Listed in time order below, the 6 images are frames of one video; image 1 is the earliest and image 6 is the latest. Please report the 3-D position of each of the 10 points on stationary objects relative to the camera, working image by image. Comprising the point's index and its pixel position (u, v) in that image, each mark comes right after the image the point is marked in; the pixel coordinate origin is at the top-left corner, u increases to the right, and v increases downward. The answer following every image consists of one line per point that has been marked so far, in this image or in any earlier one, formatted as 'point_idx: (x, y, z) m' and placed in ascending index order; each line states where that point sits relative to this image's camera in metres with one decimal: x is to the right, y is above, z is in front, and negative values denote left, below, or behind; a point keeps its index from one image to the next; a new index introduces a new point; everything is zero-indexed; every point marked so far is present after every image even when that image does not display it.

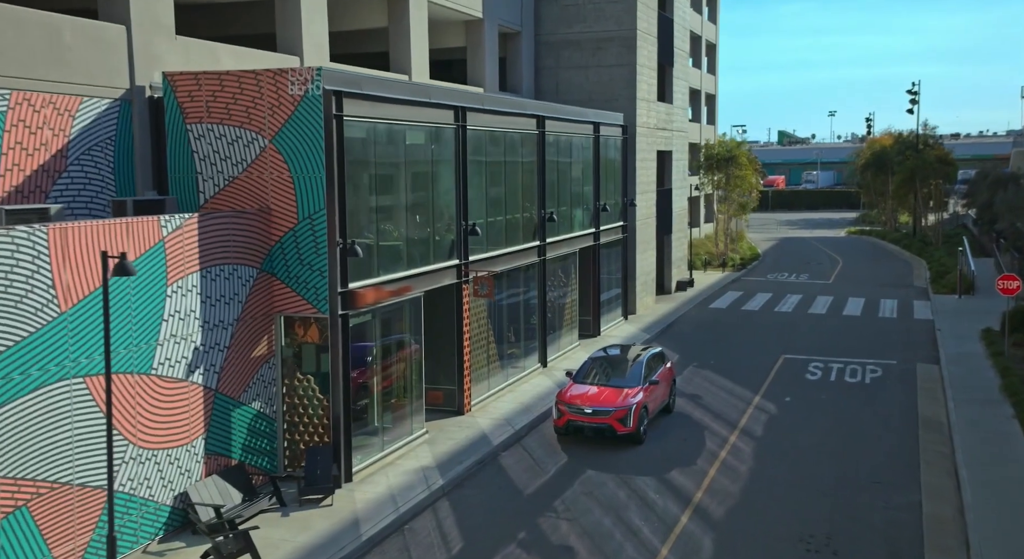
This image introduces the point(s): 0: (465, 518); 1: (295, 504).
0: (-0.8, -4.3, +16.4) m
1: (-3.9, -4.0, +16.3) m
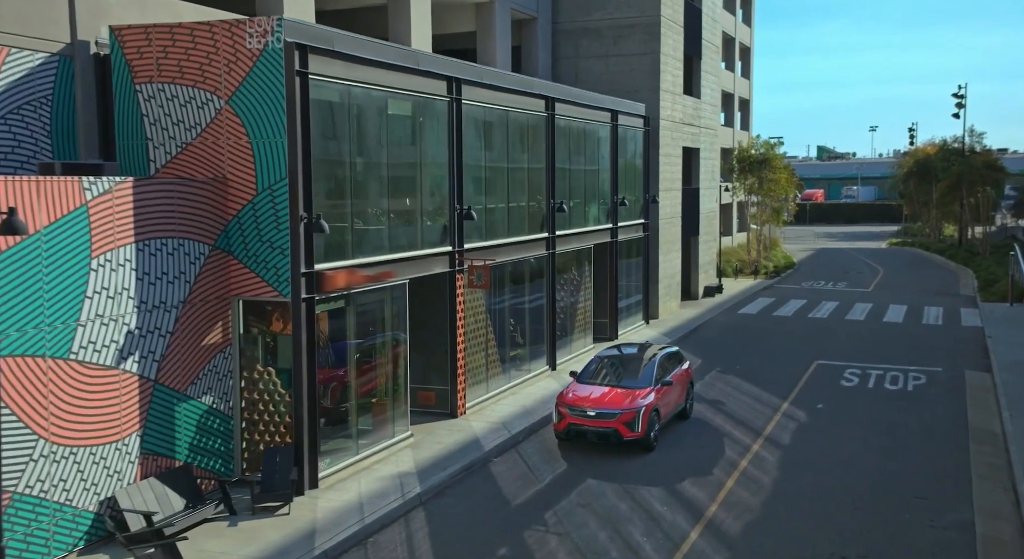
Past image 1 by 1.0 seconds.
0: (-1.1, -3.9, +14.3) m
1: (-4.2, -3.7, +14.3) m
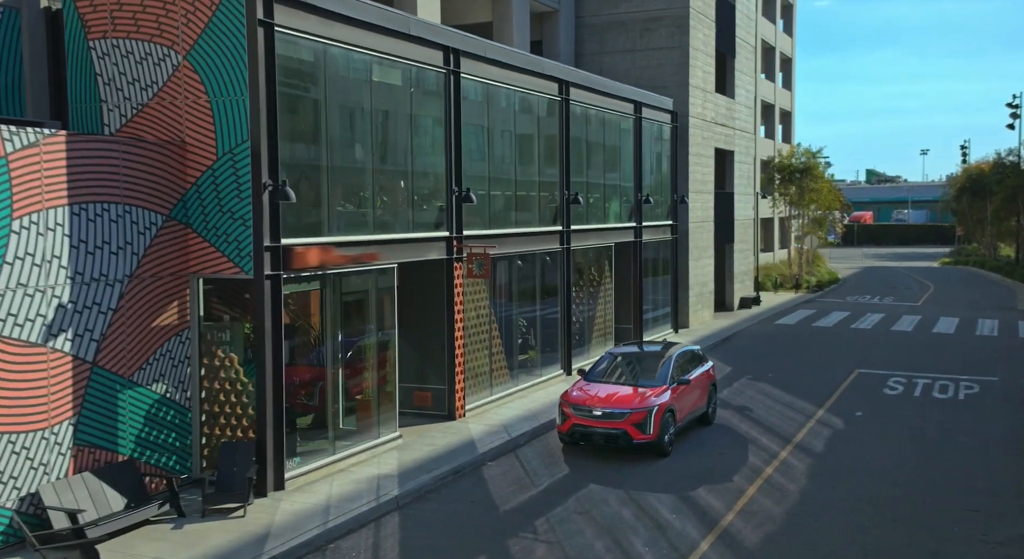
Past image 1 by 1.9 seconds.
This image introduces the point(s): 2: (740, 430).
0: (-1.3, -3.5, +12.5) m
1: (-4.4, -3.3, +12.7) m
2: (+4.7, -3.1, +18.6) m
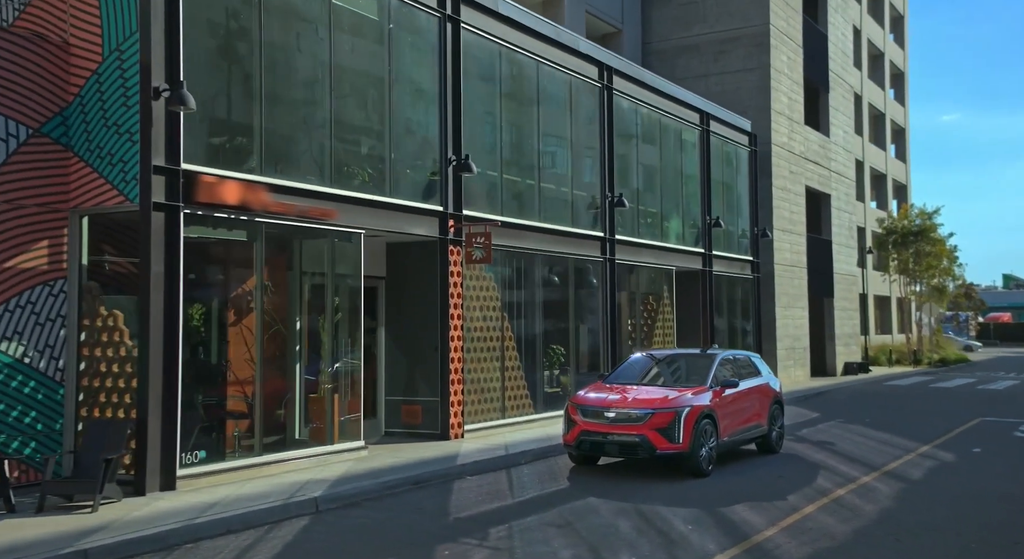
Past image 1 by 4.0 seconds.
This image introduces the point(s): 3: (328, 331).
0: (-1.9, -2.6, +9.0) m
1: (-5.0, -2.4, +9.6) m
2: (+4.8, -2.8, +14.3) m
3: (-2.5, -0.9, +13.1) m
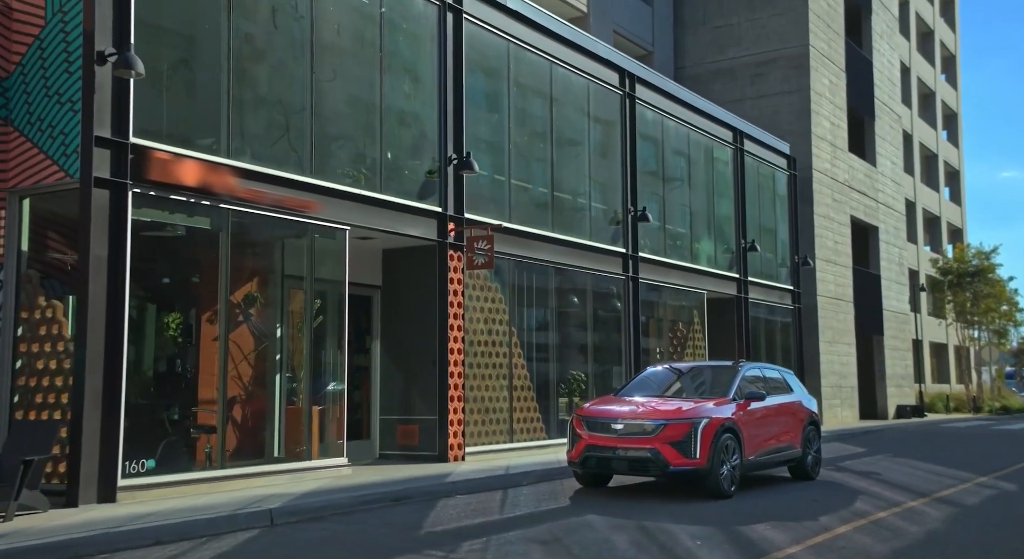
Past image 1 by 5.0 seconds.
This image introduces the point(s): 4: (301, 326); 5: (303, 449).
0: (-2.2, -2.3, +7.7) m
1: (-5.2, -2.2, +8.5) m
2: (+4.8, -2.9, +12.7) m
3: (-2.5, -0.9, +12.0) m
4: (-2.7, -0.6, +11.7) m
5: (-2.6, -2.2, +11.8) m
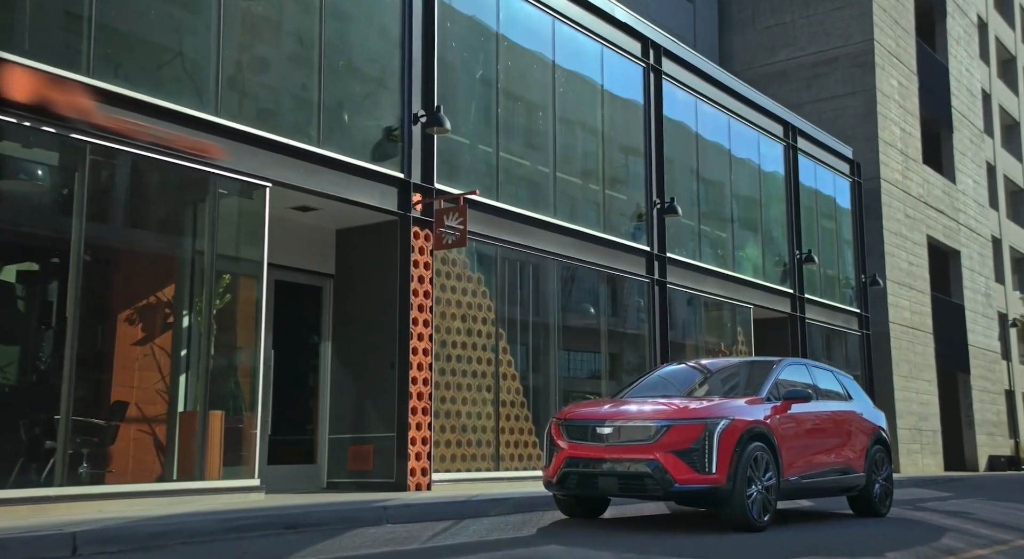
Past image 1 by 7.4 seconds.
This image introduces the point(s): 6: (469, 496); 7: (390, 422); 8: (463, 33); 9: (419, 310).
0: (-2.9, -1.7, +5.0) m
1: (-5.8, -1.6, +6.0) m
2: (+4.5, -2.5, +9.4) m
3: (-2.9, -0.5, +9.4) m
4: (-3.1, -0.3, +9.1) m
5: (-3.0, -1.9, +9.2) m
6: (-0.5, -2.4, +9.9) m
7: (-1.4, -1.7, +10.9) m
8: (-0.7, +3.3, +12.5) m
9: (-1.1, -0.4, +11.2) m
